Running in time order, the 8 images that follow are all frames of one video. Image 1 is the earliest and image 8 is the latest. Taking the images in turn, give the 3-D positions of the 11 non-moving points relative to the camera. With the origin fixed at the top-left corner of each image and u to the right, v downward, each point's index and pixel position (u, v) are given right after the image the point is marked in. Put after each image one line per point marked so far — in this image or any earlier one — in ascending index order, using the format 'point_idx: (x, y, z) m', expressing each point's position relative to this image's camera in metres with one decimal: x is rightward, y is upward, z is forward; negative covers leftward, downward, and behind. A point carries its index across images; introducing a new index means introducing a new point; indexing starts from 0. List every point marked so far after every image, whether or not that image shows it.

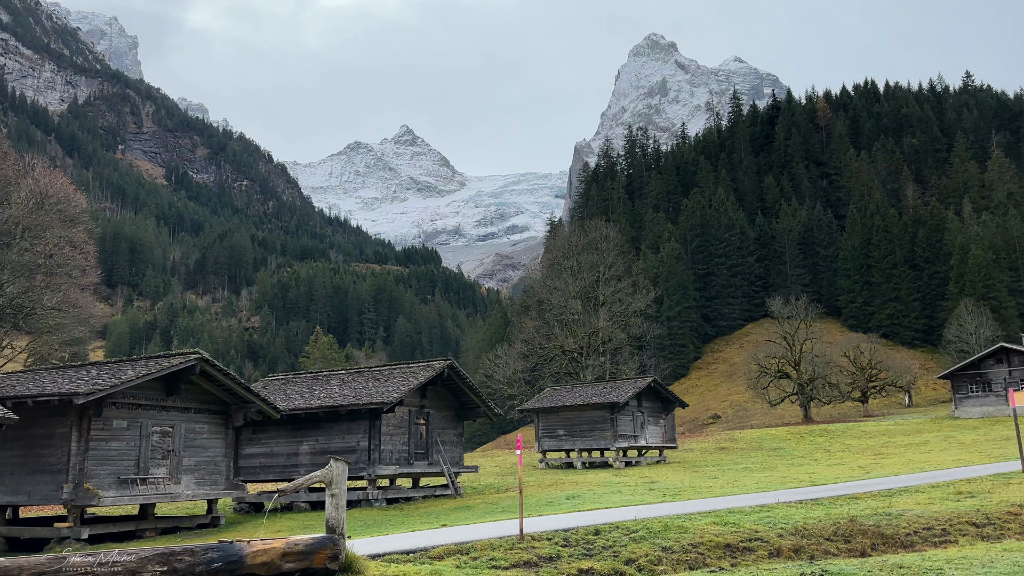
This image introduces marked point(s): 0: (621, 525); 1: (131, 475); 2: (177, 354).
0: (+1.8, -3.8, +12.4) m
1: (-8.6, -4.2, +17.3) m
2: (-8.0, -1.6, +18.7) m
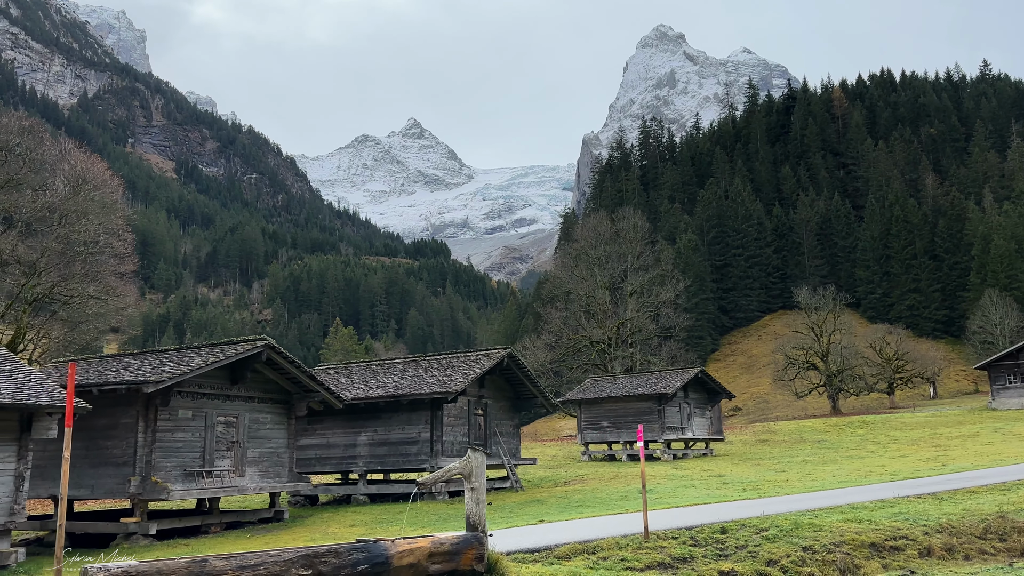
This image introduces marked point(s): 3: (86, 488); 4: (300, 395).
0: (+3.5, -3.5, +11.5) m
1: (-6.8, -3.9, +16.6) m
2: (-6.2, -1.2, +17.8) m
3: (-8.9, -4.2, +16.1) m
4: (-5.3, -2.7, +19.5) m
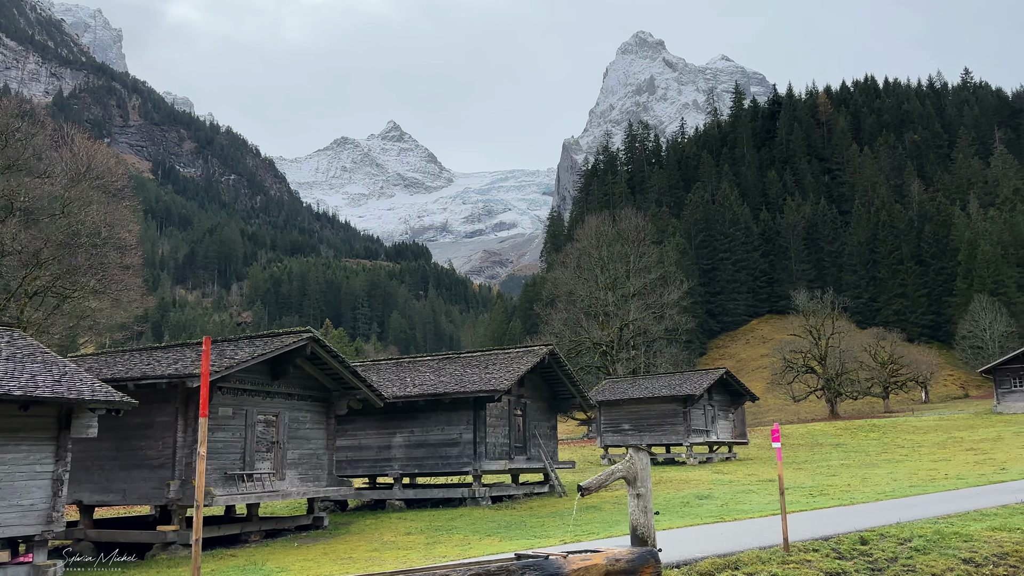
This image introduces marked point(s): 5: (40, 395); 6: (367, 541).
0: (+5.0, -3.3, +10.3) m
1: (-5.4, -3.6, +15.2) m
2: (-4.8, -0.9, +16.5) m
3: (-7.5, -3.9, +14.7) m
4: (-4.0, -2.4, +18.1) m
5: (-6.5, -1.5, +10.6) m
6: (-2.7, -4.8, +14.7) m
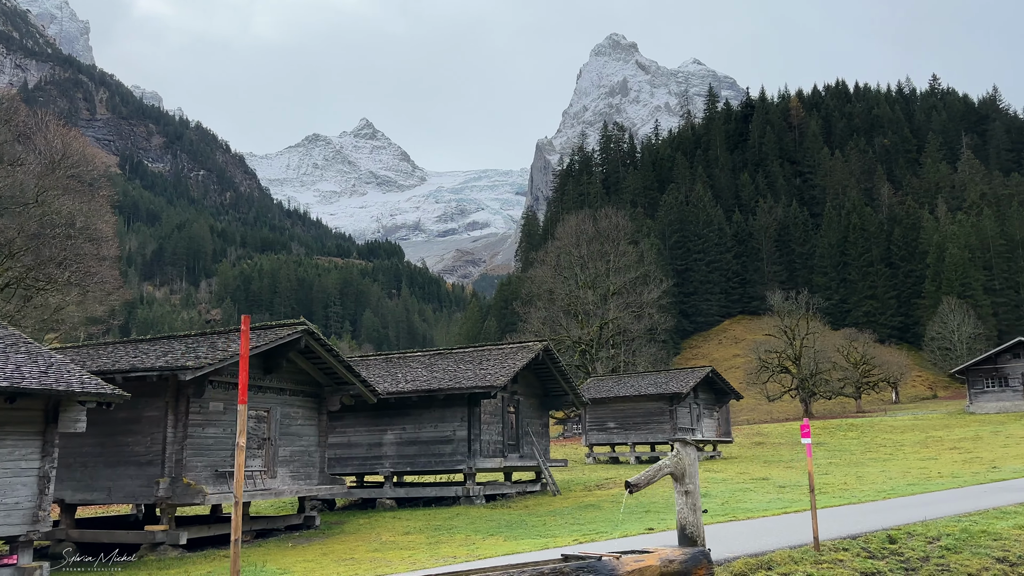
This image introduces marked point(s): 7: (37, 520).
0: (+5.2, -3.2, +10.1) m
1: (-5.3, -3.4, +14.5) m
2: (-4.8, -0.8, +15.8) m
3: (-7.4, -3.6, +14.0) m
4: (-4.1, -2.3, +17.6) m
5: (-6.3, -1.3, +10.0) m
6: (-2.7, -4.7, +14.1) m
7: (-6.5, -3.2, +10.5) m
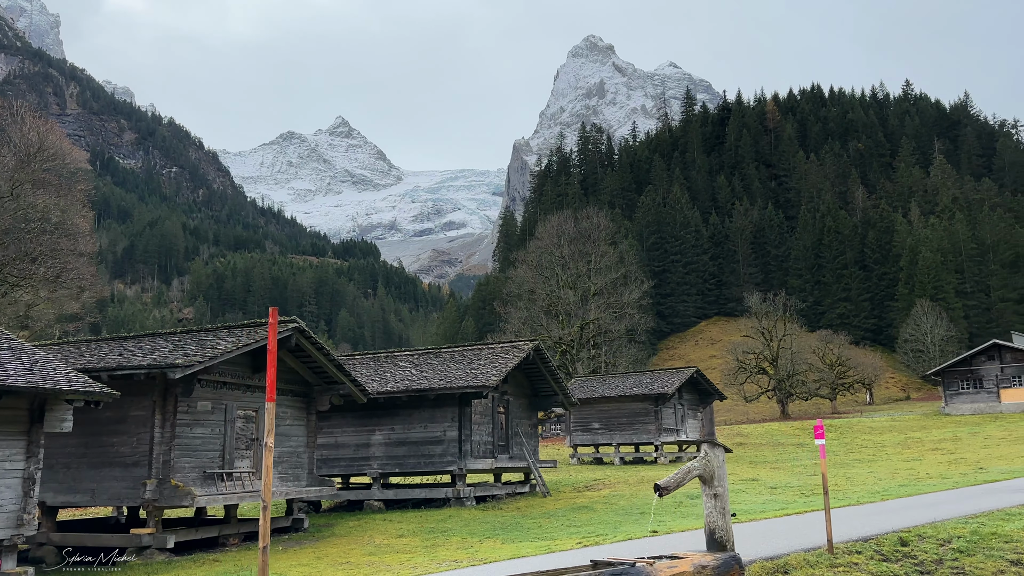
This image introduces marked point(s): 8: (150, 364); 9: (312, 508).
0: (+5.3, -3.2, +10.0) m
1: (-5.4, -3.3, +14.1) m
2: (-4.9, -0.7, +15.4) m
3: (-7.4, -3.6, +13.5) m
4: (-4.2, -2.2, +17.2) m
5: (-6.2, -1.2, +9.5) m
6: (-2.7, -4.6, +13.8) m
7: (-6.4, -3.1, +10.1) m
8: (-6.0, -1.3, +12.8) m
9: (-5.1, -5.7, +20.0) m
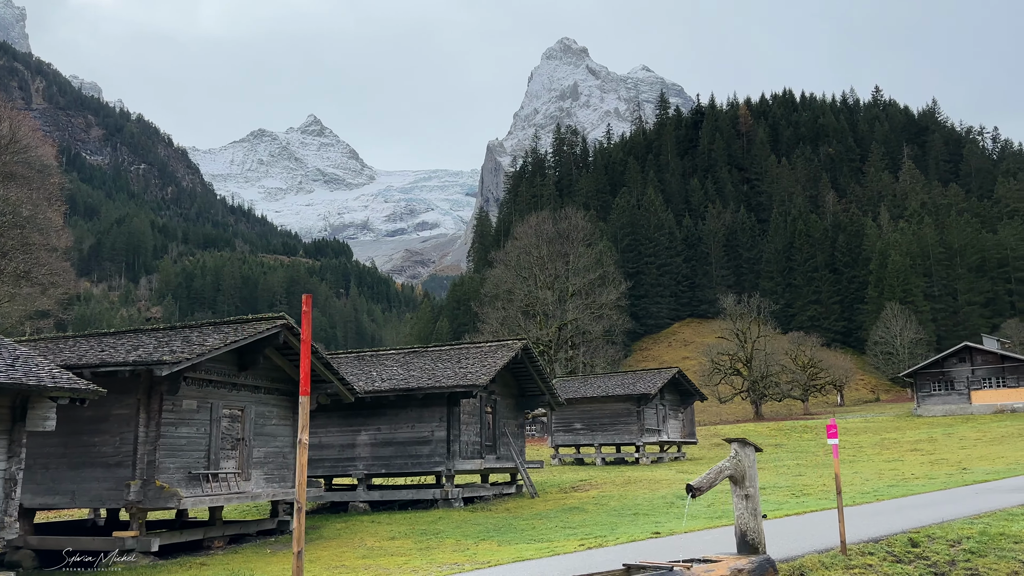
0: (+5.4, -3.1, +9.9) m
1: (-5.5, -3.2, +13.6) m
2: (-5.0, -0.6, +15.0) m
3: (-7.5, -3.5, +12.9) m
4: (-4.4, -2.1, +16.8) m
5: (-6.1, -1.1, +9.0) m
6: (-2.8, -4.5, +13.4) m
7: (-6.3, -3.0, +9.6) m
8: (-6.0, -1.2, +12.3) m
9: (-5.4, -5.6, +19.5) m
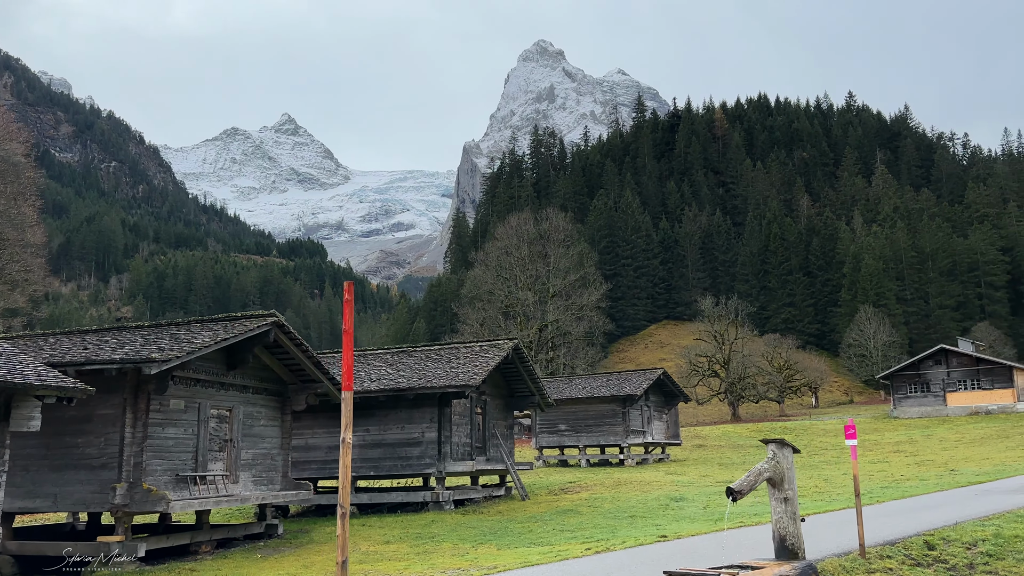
0: (+5.5, -3.1, +9.7) m
1: (-5.5, -3.1, +13.1) m
2: (-5.0, -0.5, +14.5) m
3: (-7.5, -3.4, +12.4) m
4: (-4.5, -2.1, +16.3) m
5: (-5.9, -1.0, +8.5) m
6: (-2.8, -4.5, +13.0) m
7: (-6.2, -2.9, +9.1) m
8: (-6.0, -1.1, +11.8) m
9: (-5.6, -5.5, +19.0) m
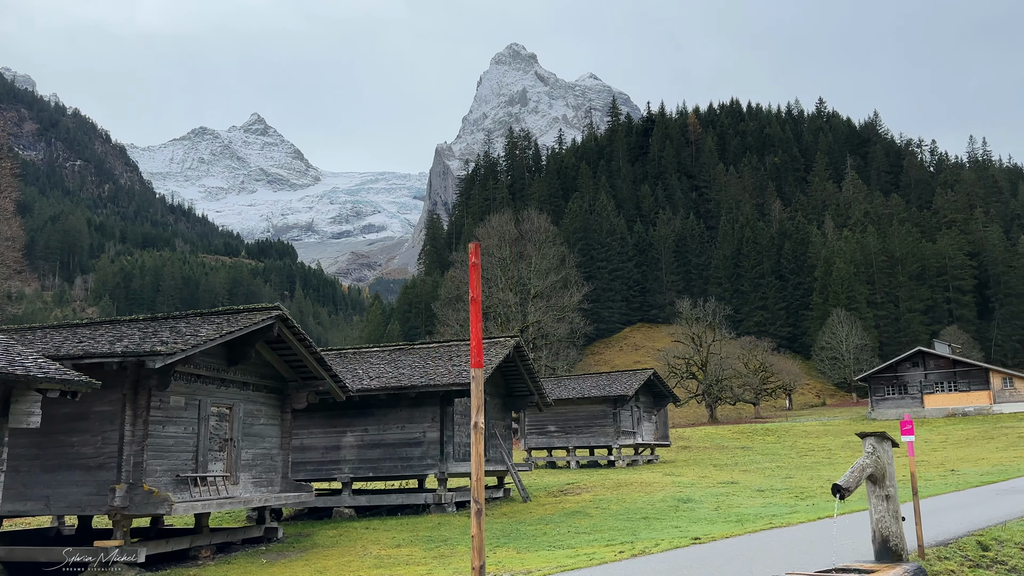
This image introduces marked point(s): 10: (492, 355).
0: (+5.9, -3.0, +9.4) m
1: (-5.2, -3.0, +12.4) m
2: (-4.7, -0.4, +13.8) m
3: (-7.1, -3.2, +11.6) m
4: (-4.3, -1.9, +15.6) m
5: (-5.4, -0.8, +7.8) m
6: (-2.5, -4.3, +12.4) m
7: (-5.8, -2.7, +8.3) m
8: (-5.6, -0.9, +11.1) m
9: (-5.6, -5.4, +18.3) m
10: (-0.5, -1.7, +19.4) m
